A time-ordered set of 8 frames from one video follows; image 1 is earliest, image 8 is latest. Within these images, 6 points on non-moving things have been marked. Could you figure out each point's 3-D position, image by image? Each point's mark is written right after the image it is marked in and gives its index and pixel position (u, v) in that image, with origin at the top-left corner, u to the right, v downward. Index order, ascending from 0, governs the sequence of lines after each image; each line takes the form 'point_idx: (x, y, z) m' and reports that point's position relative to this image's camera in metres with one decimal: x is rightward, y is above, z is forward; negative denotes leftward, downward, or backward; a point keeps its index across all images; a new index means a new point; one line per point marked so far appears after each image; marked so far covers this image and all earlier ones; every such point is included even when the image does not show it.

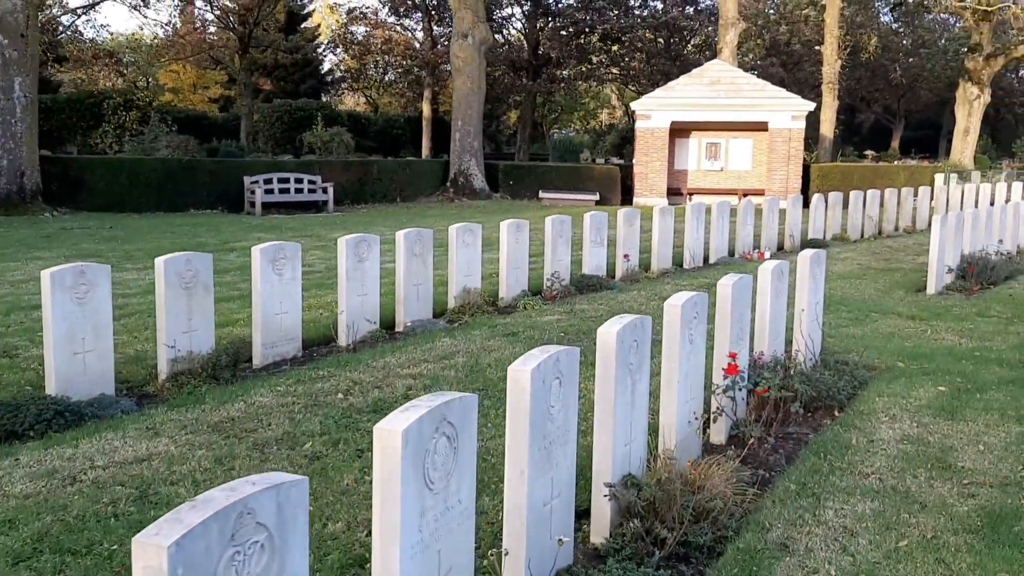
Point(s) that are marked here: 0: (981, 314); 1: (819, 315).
0: (+4.1, -0.2, +8.3) m
1: (+2.0, -0.2, +6.1) m
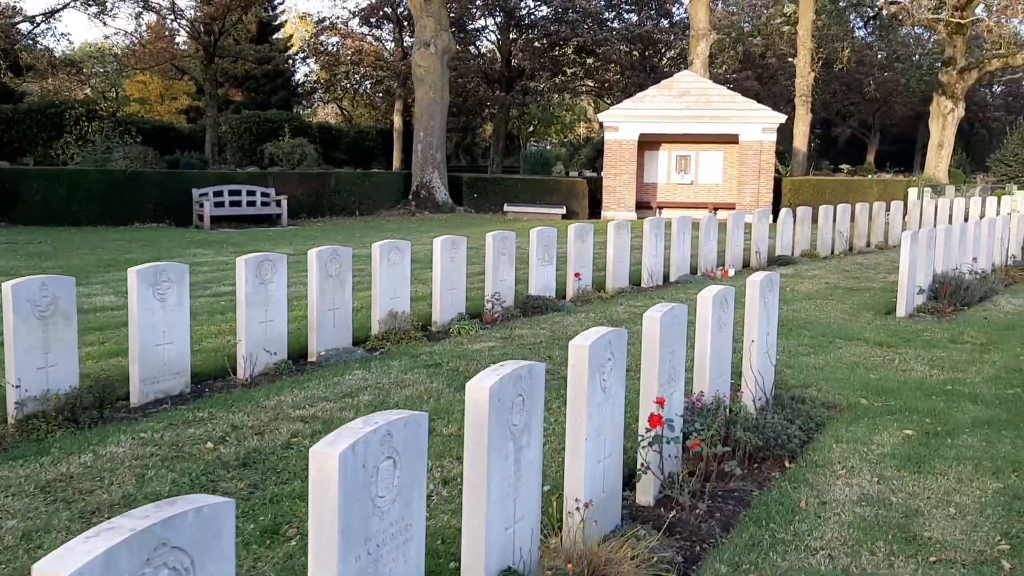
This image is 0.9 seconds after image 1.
0: (+3.5, -0.4, +7.6) m
1: (+1.5, -0.3, +5.4) m
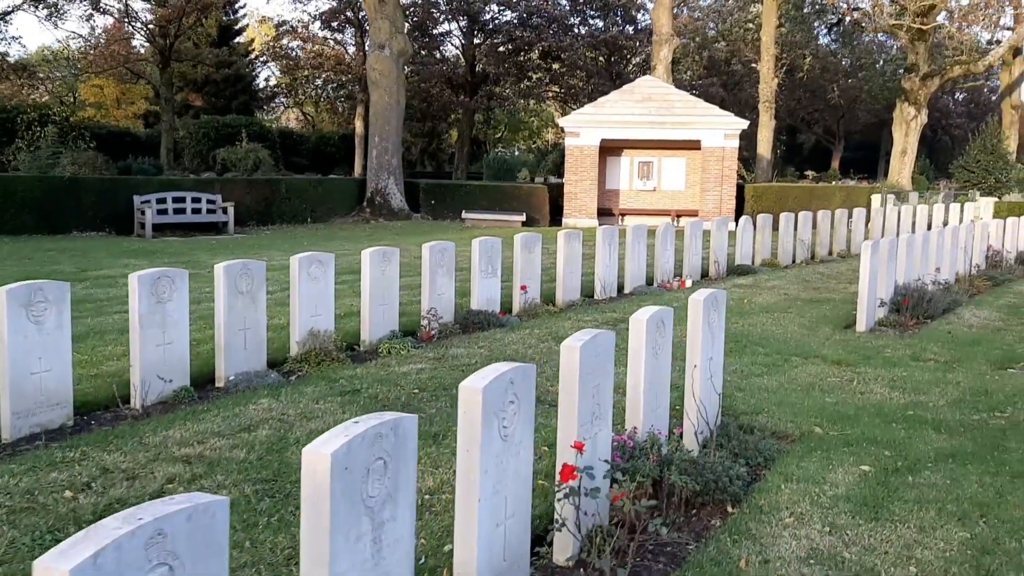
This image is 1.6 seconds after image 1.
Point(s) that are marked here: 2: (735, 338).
0: (+3.0, -0.5, +7.2) m
1: (+1.1, -0.4, +4.9) m
2: (+1.9, -0.4, +8.0) m
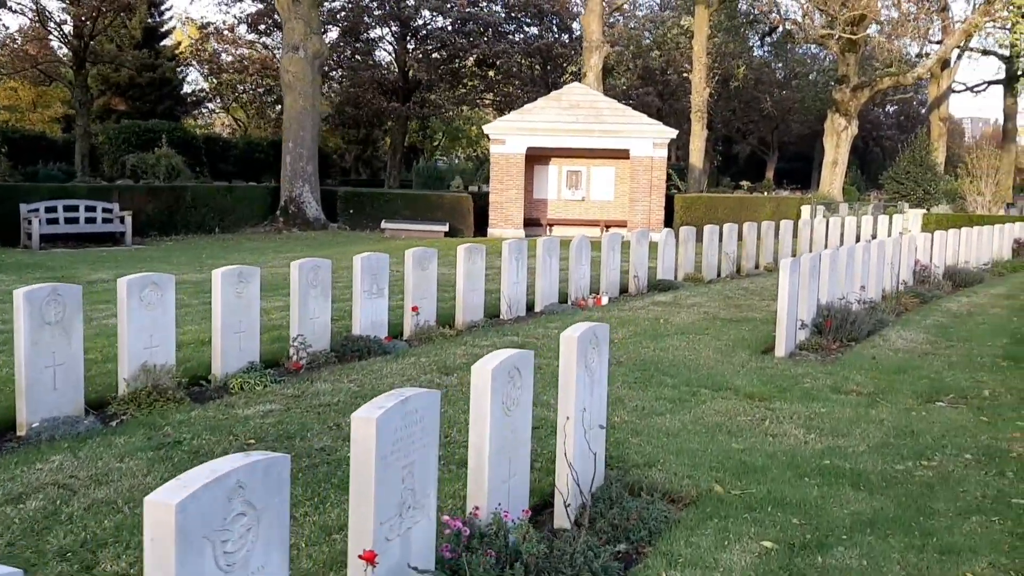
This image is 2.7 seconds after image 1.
0: (+2.2, -0.7, +6.5) m
1: (+0.4, -0.6, +4.1) m
2: (+1.0, -0.6, +7.2) m
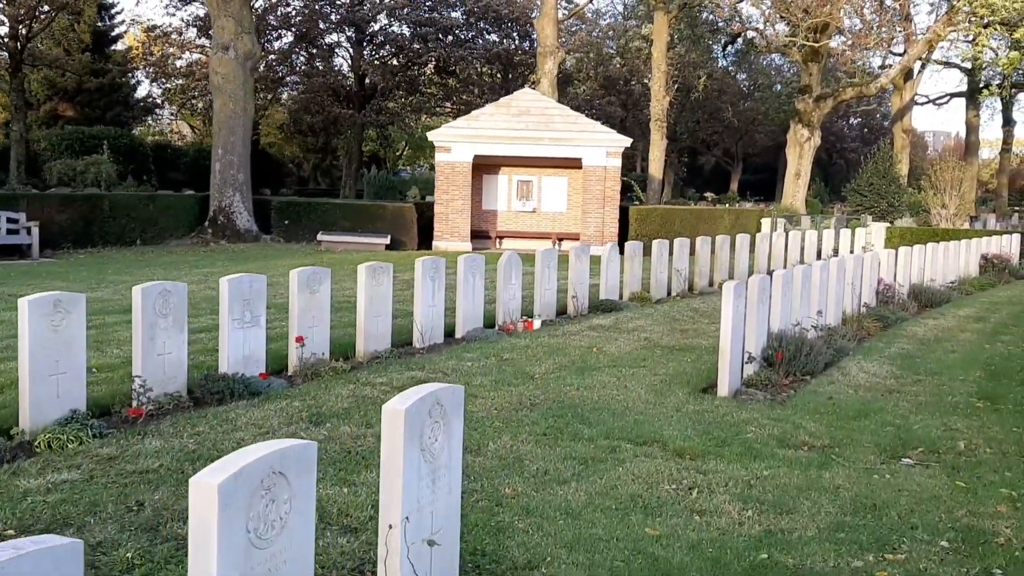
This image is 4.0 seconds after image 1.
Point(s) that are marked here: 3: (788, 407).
0: (+1.5, -0.9, +5.4) m
1: (-0.2, -0.7, +3.0) m
2: (+0.3, -0.8, +6.1) m
3: (+1.8, -0.8, +6.3) m
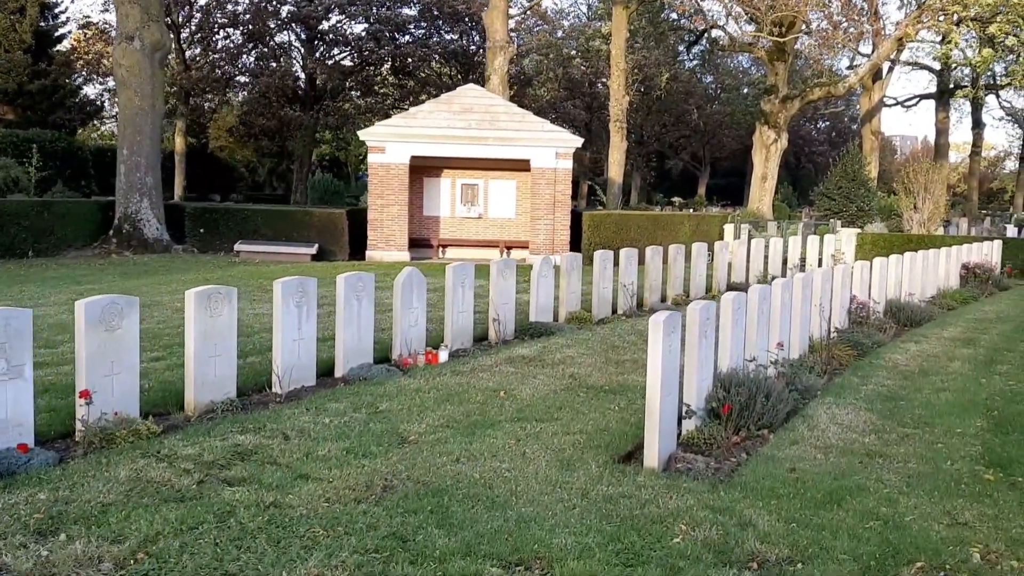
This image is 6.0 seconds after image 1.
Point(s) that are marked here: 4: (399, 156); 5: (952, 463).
0: (+0.8, -1.0, +3.7) m
1: (-0.9, -0.9, +1.2) m
2: (-0.4, -1.0, +4.4) m
3: (+1.1, -1.0, +4.6) m
4: (-2.2, +2.6, +18.7) m
5: (+2.4, -0.9, +5.2) m
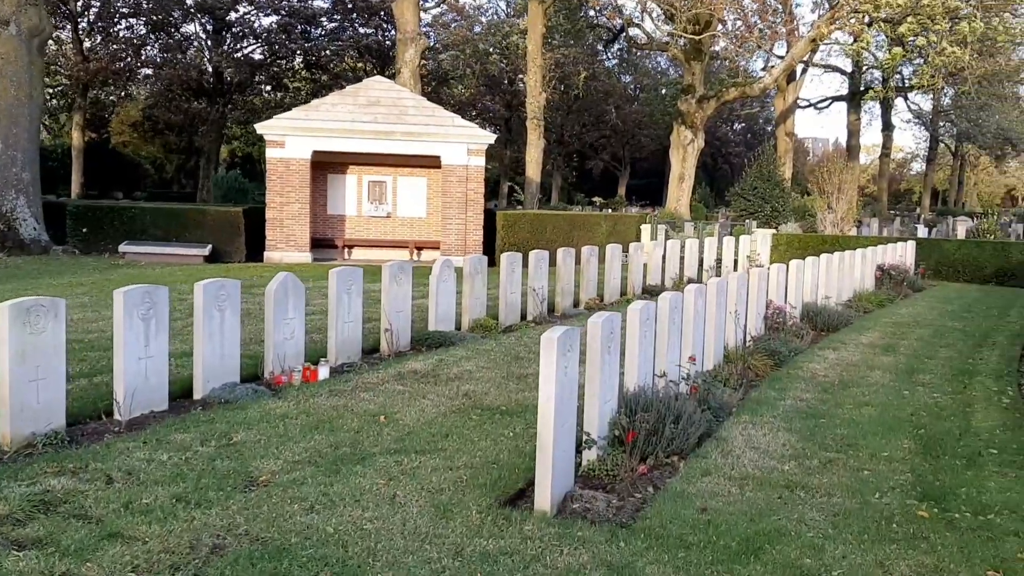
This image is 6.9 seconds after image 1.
0: (+0.3, -1.1, +3.0) m
1: (-1.1, -1.0, +0.4) m
2: (-1.0, -1.0, +3.6) m
3: (+0.5, -1.0, +4.0) m
4: (-3.9, +2.5, +17.7) m
5: (+1.8, -1.0, +4.6) m
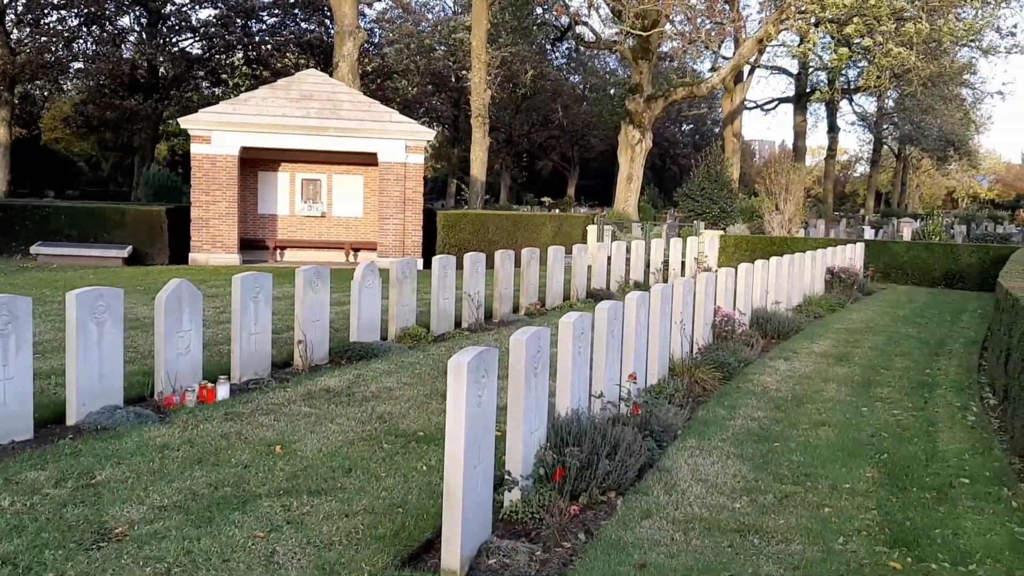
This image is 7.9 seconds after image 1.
0: (0.0, -1.2, +2.4) m
1: (-1.3, -1.0, -0.3) m
2: (-1.3, -1.1, +2.8) m
3: (+0.2, -1.1, +3.3) m
4: (-5.0, +2.5, +16.8) m
5: (+1.4, -1.1, +4.0) m
